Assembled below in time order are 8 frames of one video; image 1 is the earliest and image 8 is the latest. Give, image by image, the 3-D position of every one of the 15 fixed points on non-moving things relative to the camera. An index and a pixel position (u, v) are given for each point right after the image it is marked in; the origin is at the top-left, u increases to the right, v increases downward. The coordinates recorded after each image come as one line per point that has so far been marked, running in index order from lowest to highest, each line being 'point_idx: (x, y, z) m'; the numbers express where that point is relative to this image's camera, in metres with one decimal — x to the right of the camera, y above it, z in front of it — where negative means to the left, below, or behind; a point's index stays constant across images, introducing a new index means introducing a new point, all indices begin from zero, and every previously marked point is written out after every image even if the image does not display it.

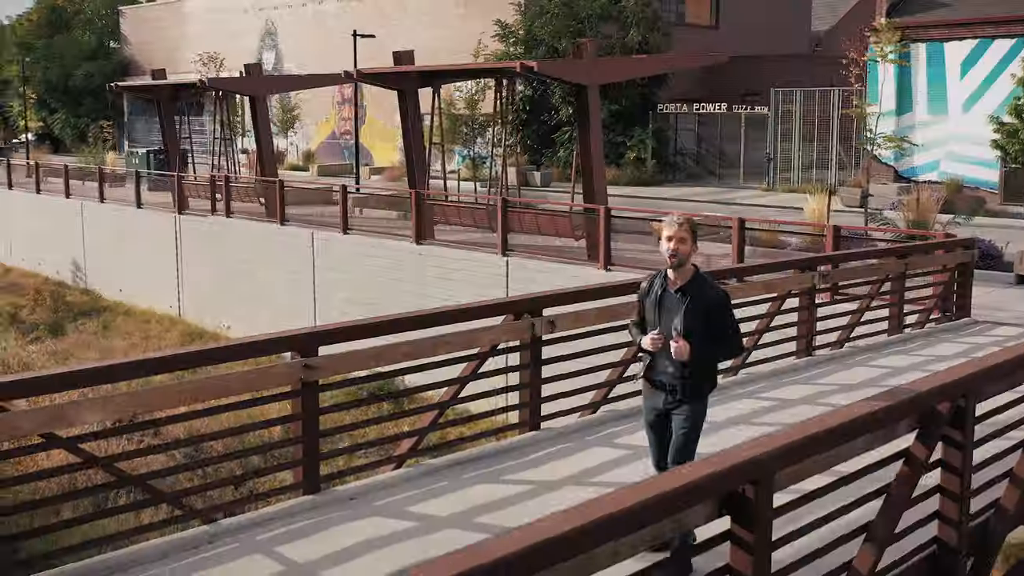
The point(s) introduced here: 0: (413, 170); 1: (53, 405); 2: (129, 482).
0: (-1.7, +2.0, +17.9) m
1: (-1.8, -0.5, +4.2) m
2: (-1.7, -0.8, +4.5) m
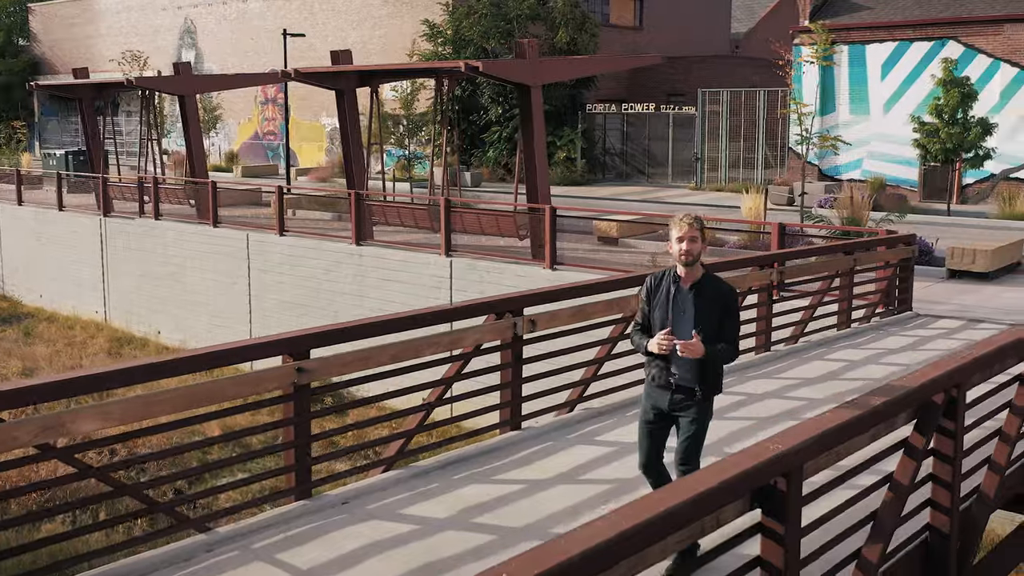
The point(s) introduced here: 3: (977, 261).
0: (-2.7, +2.0, +17.8) m
1: (-1.8, -0.5, +4.1) m
2: (-1.6, -0.9, +4.4) m
3: (+5.9, +0.3, +13.3) m
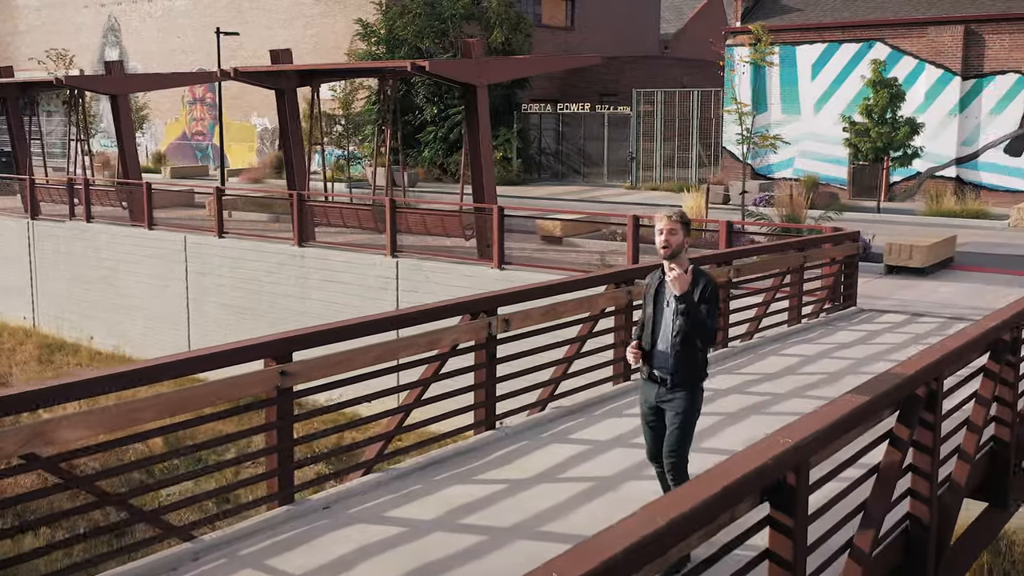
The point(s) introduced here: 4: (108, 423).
0: (-3.7, +2.0, +17.6) m
1: (-1.8, -0.5, +4.0) m
2: (-1.6, -0.9, +4.3) m
3: (+5.2, +0.4, +13.7) m
4: (-1.6, -0.5, +4.2) m
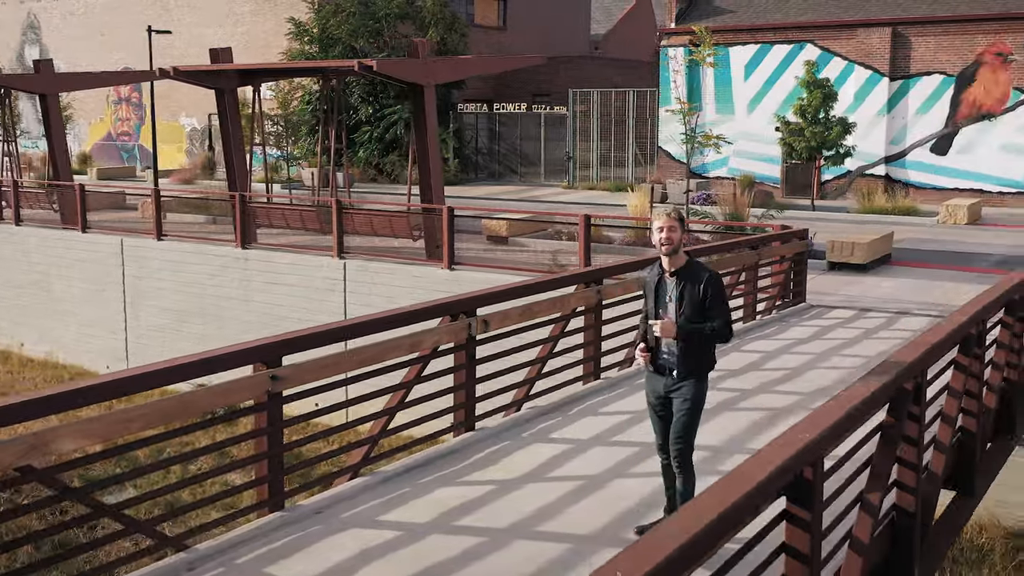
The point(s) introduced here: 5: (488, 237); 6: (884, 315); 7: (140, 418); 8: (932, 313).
0: (-4.6, +1.9, +17.3) m
1: (-1.7, -0.5, +3.8) m
2: (-1.6, -0.9, +4.2) m
3: (+4.6, +0.5, +14.0) m
4: (-1.6, -0.6, +4.1) m
5: (-0.4, +0.7, +14.2) m
6: (+3.9, -0.3, +11.0) m
7: (-1.5, -0.5, +4.2) m
8: (+4.5, -0.3, +11.2) m
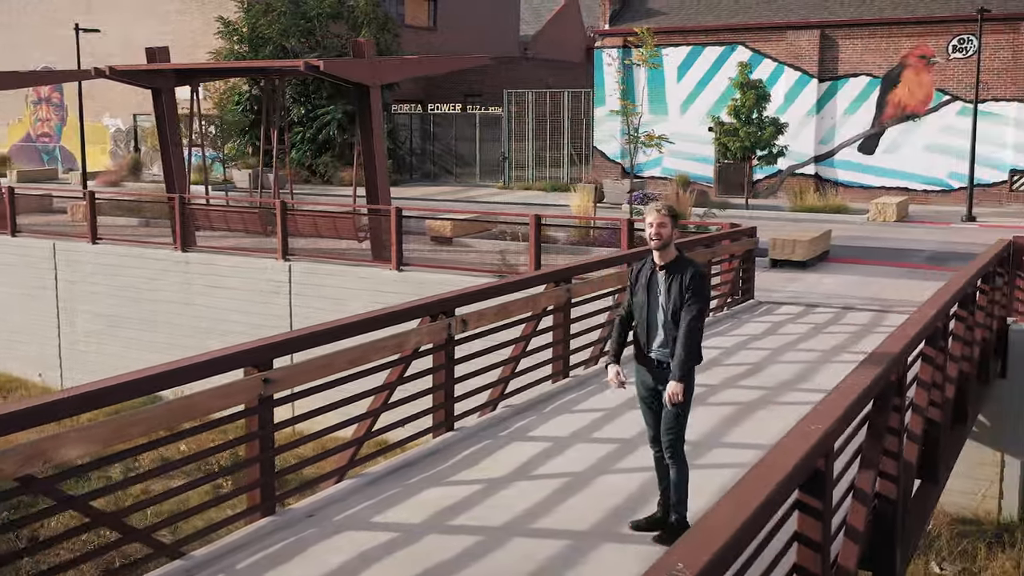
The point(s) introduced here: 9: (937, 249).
0: (-5.5, +1.8, +17.0) m
1: (-1.7, -0.5, +3.7) m
2: (-1.6, -0.9, +4.1) m
3: (+3.9, +0.5, +14.4) m
4: (-1.5, -0.6, +4.0) m
5: (-1.1, +0.7, +14.2) m
6: (+3.4, -0.2, +11.3) m
7: (-1.5, -0.5, +4.2) m
8: (+4.0, -0.2, +11.5) m
9: (+6.7, +0.6, +16.5) m
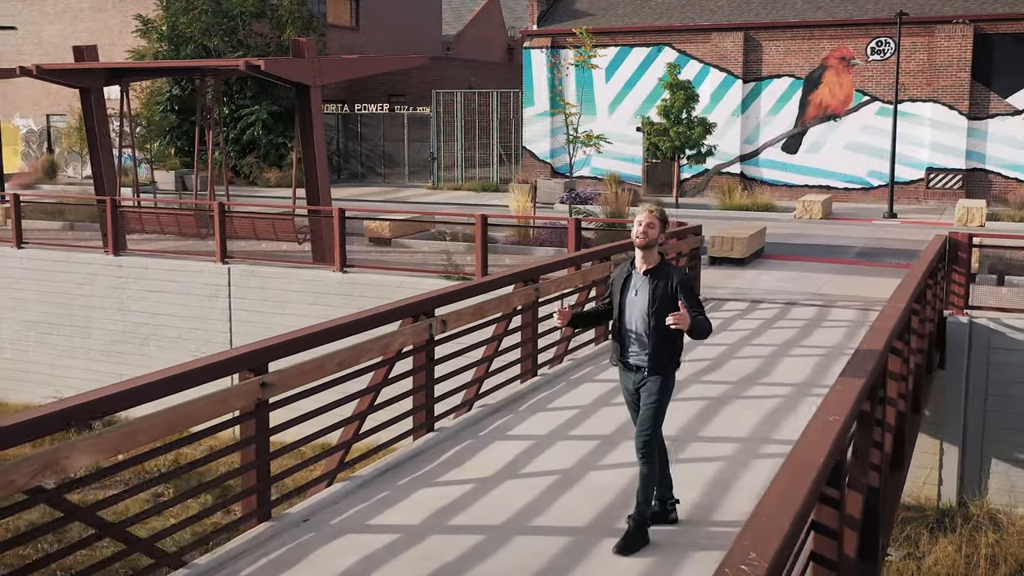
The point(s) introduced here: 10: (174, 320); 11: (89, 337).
0: (-6.5, +1.8, +16.5) m
1: (-1.6, -0.6, +3.6) m
2: (-1.5, -0.9, +4.0) m
3: (+3.1, +0.6, +14.7) m
4: (-1.5, -0.6, +3.9) m
5: (-1.8, +0.6, +14.1) m
6: (+2.9, -0.2, +11.6) m
7: (-1.4, -0.6, +4.1) m
8: (+3.4, -0.2, +11.8) m
9: (+5.7, +0.7, +17.1) m
10: (-4.9, -0.4, +15.3) m
11: (-6.4, -0.7, +16.0) m
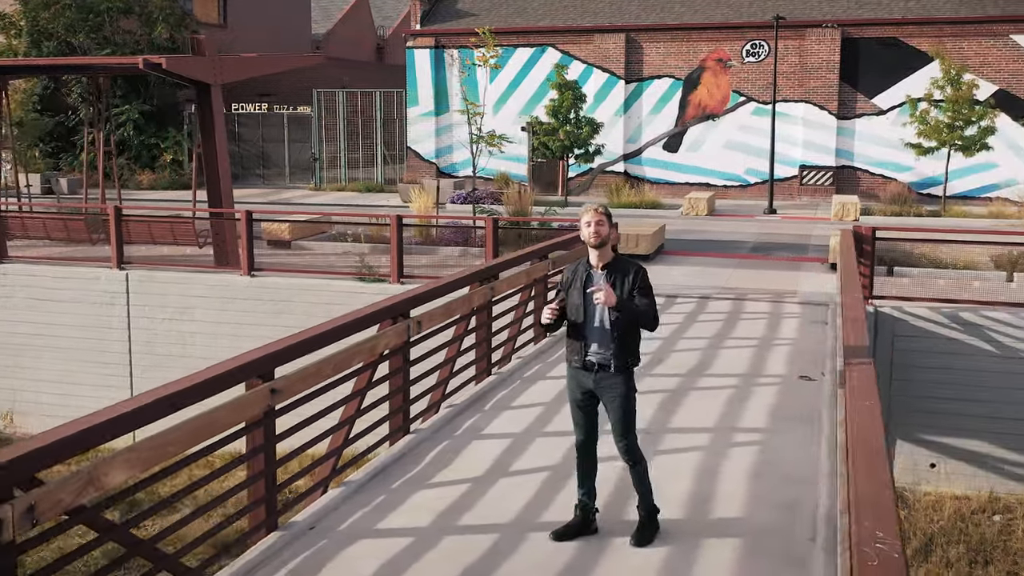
0: (-7.9, +1.6, +15.6) m
1: (-1.4, -0.6, +3.5) m
2: (-1.4, -1.0, +3.9) m
3: (+1.8, +0.6, +15.0) m
4: (-1.3, -0.6, +3.8) m
5: (-3.0, +0.6, +13.8) m
6: (+2.0, -0.1, +11.9) m
7: (-1.3, -0.6, +3.9) m
8: (+2.5, -0.1, +12.2) m
9: (+4.1, +0.8, +17.7) m
10: (-6.2, -0.5, +14.6) m
11: (-7.7, -0.8, +15.1) m
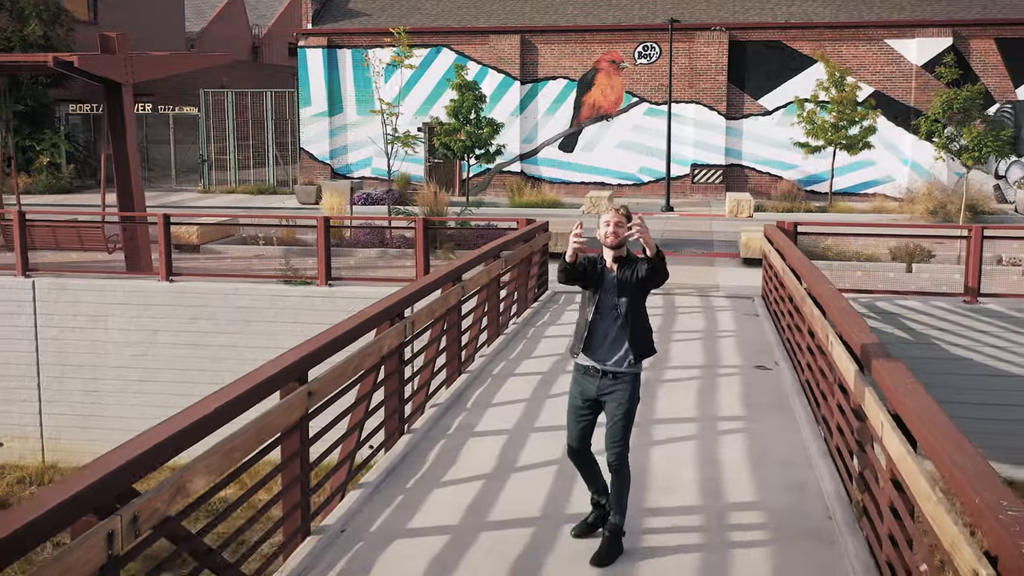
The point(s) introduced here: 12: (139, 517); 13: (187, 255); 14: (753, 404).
0: (-9.1, +1.5, +14.6) m
1: (-1.1, -0.6, +3.4) m
2: (-1.1, -1.0, +3.8) m
3: (+0.7, +0.6, +15.2) m
4: (-1.0, -0.6, +3.7) m
5: (-3.9, +0.5, +13.4) m
6: (+1.3, -0.1, +12.2) m
7: (-1.0, -0.6, +3.9) m
8: (+1.7, 0.0, +12.6) m
9: (+2.6, +0.9, +18.2) m
10: (-7.2, -0.7, +13.8) m
11: (-8.8, -1.0, +14.2) m
12: (-1.1, -0.7, +3.2) m
13: (-3.9, +0.4, +13.4) m
14: (+1.6, -0.8, +7.1) m
